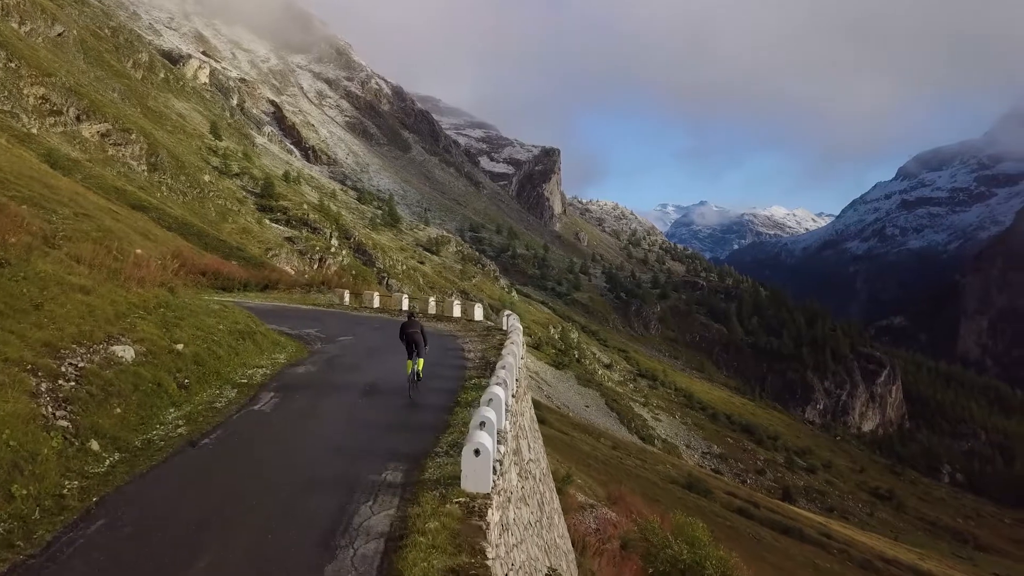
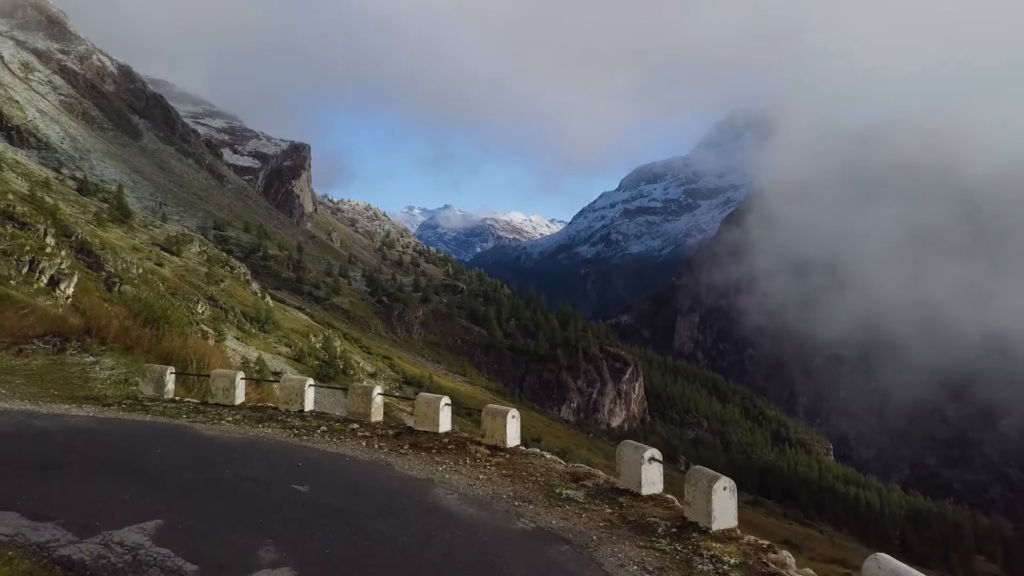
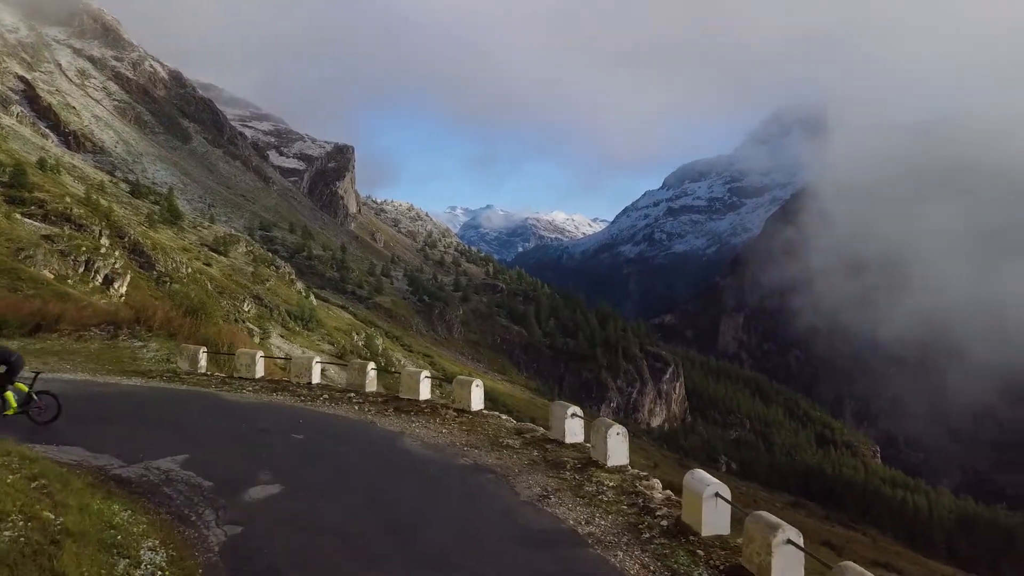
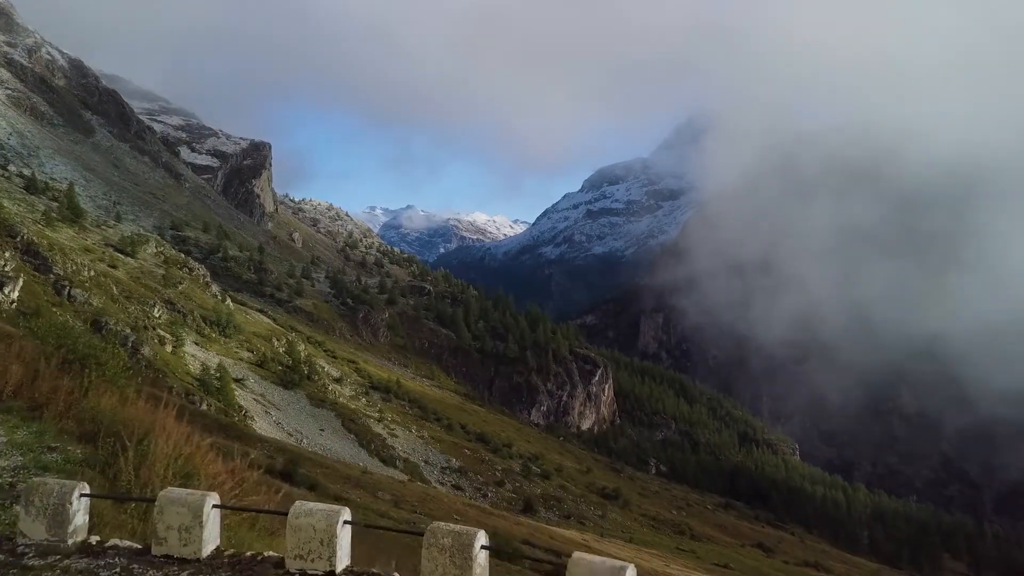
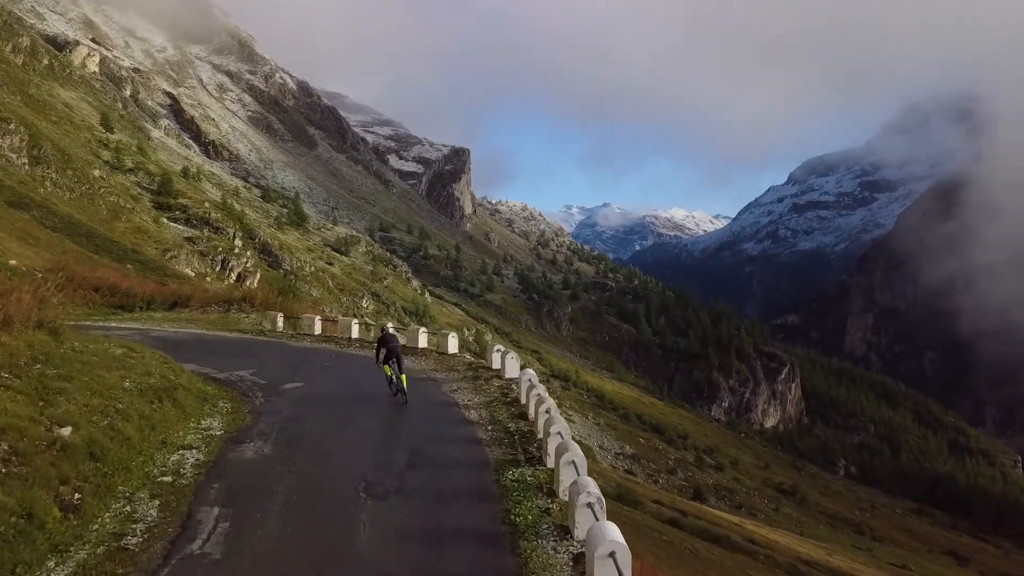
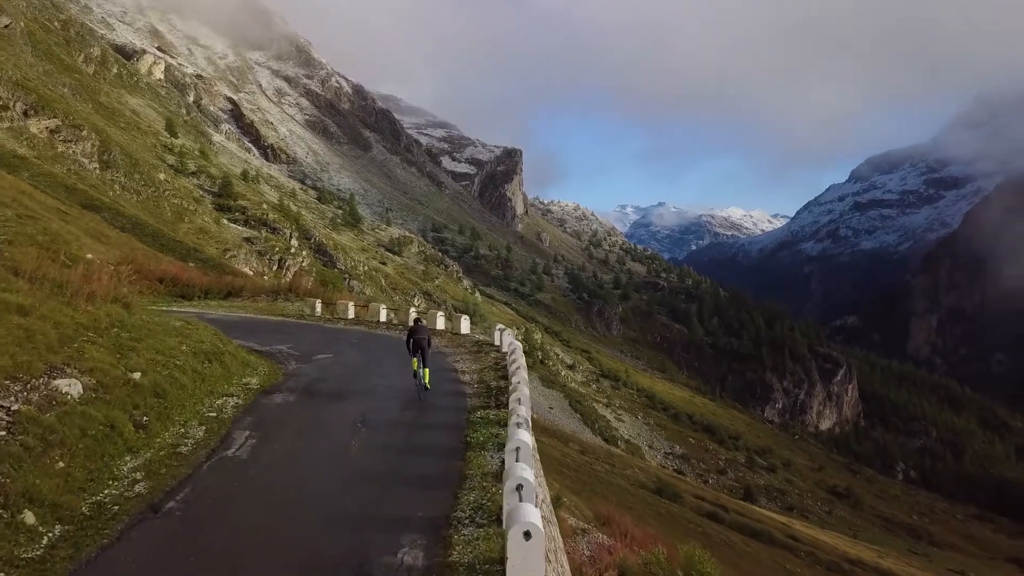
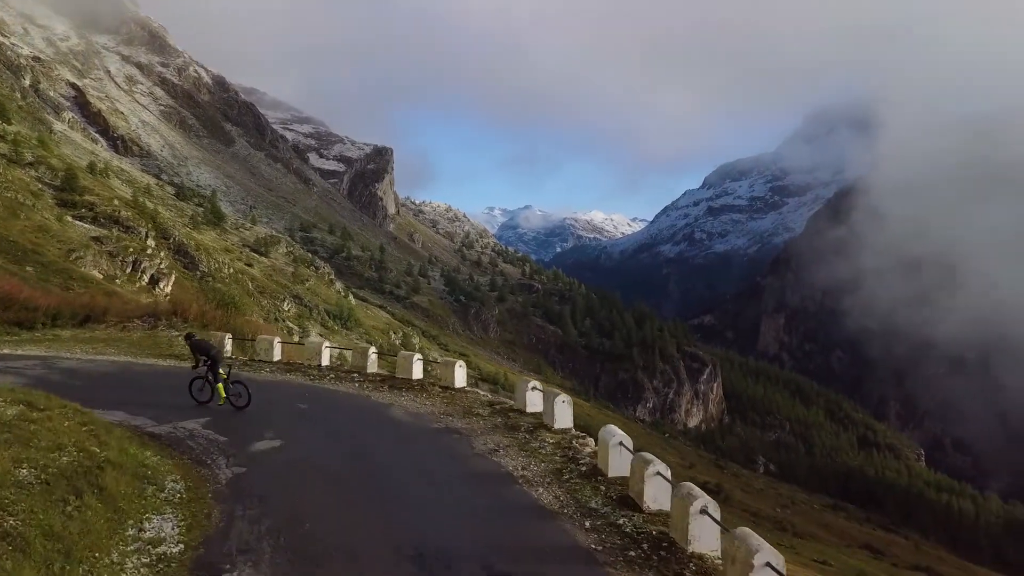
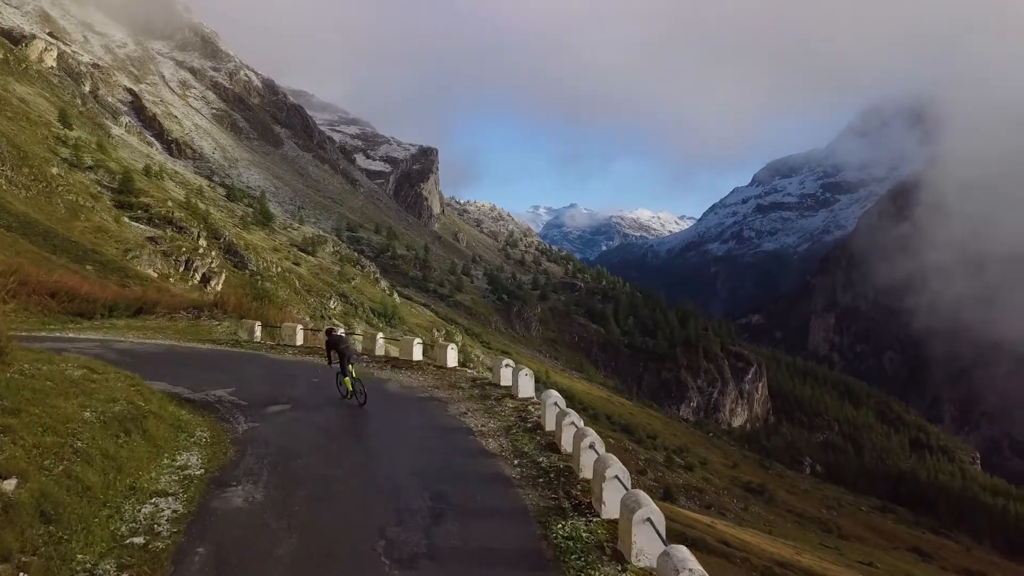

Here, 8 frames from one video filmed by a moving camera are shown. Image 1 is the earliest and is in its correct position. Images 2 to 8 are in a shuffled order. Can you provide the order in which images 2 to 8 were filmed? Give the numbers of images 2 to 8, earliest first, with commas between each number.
6, 5, 8, 7, 3, 2, 4
